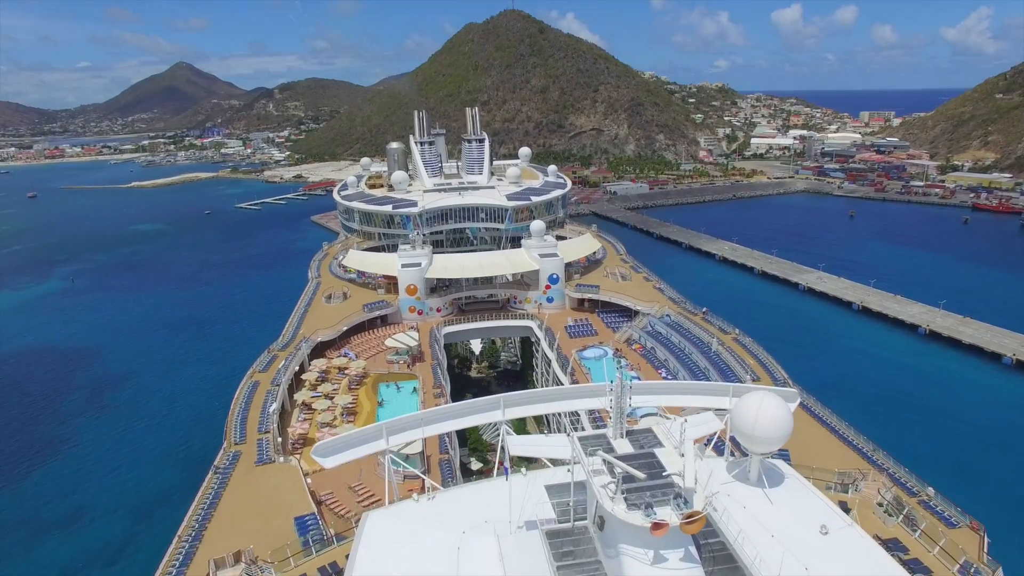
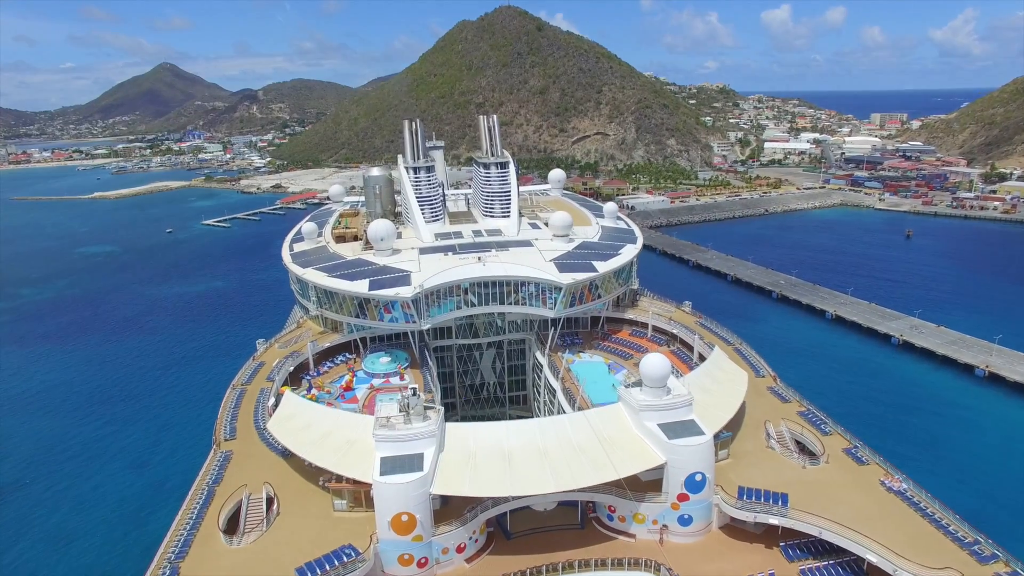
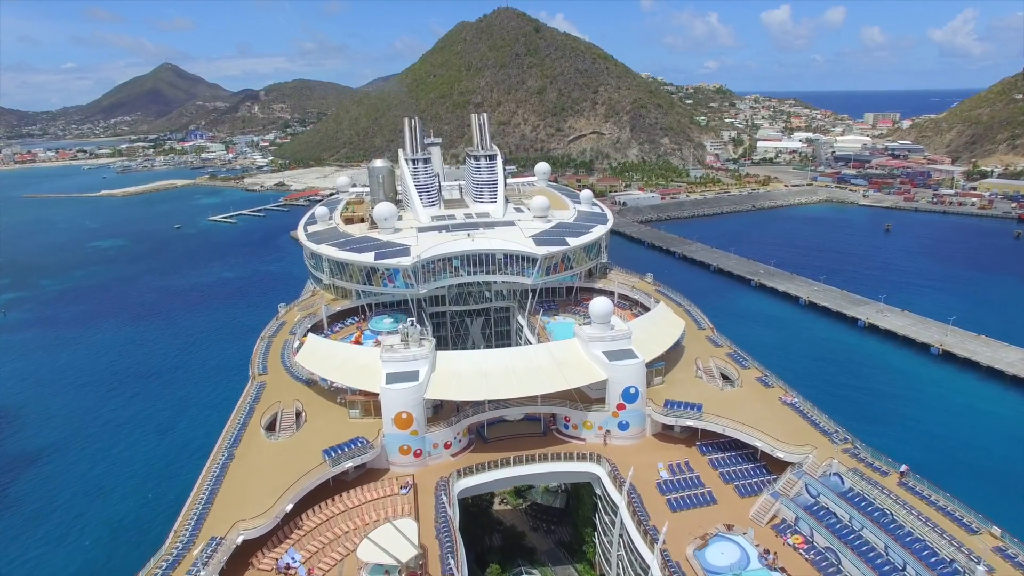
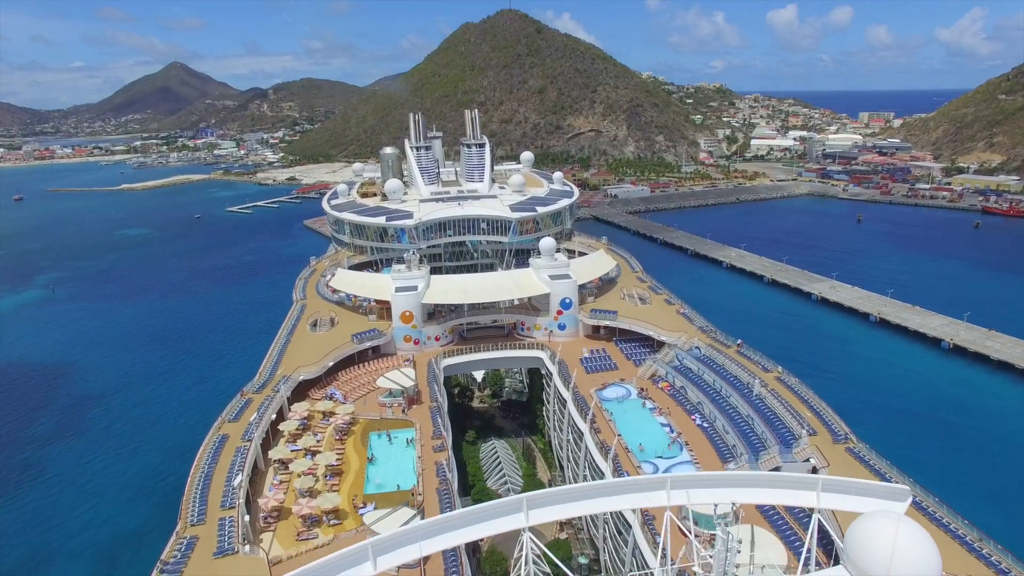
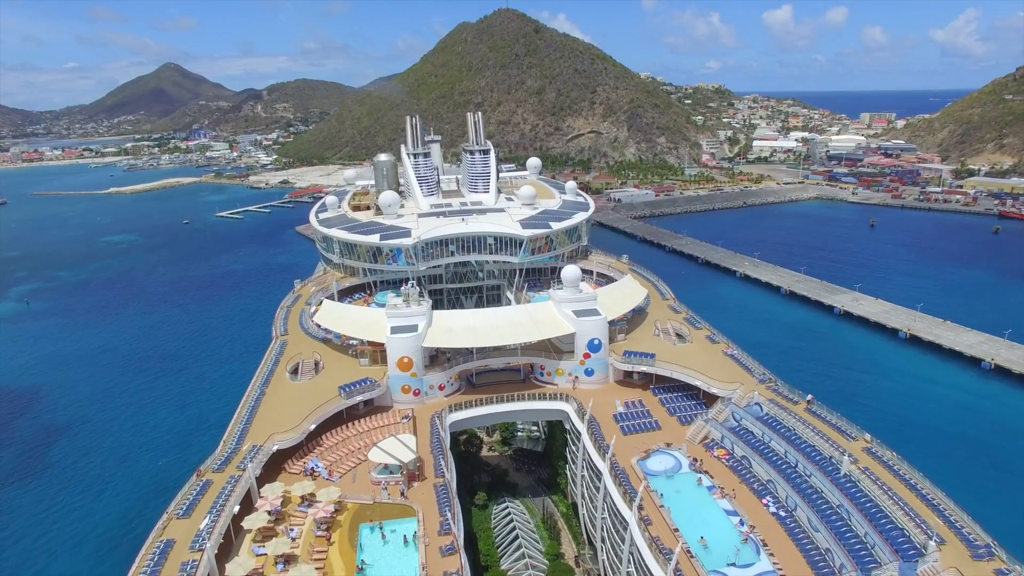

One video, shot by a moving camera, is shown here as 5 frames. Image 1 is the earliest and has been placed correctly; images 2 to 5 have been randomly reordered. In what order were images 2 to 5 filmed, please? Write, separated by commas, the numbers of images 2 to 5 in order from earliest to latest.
4, 5, 3, 2
